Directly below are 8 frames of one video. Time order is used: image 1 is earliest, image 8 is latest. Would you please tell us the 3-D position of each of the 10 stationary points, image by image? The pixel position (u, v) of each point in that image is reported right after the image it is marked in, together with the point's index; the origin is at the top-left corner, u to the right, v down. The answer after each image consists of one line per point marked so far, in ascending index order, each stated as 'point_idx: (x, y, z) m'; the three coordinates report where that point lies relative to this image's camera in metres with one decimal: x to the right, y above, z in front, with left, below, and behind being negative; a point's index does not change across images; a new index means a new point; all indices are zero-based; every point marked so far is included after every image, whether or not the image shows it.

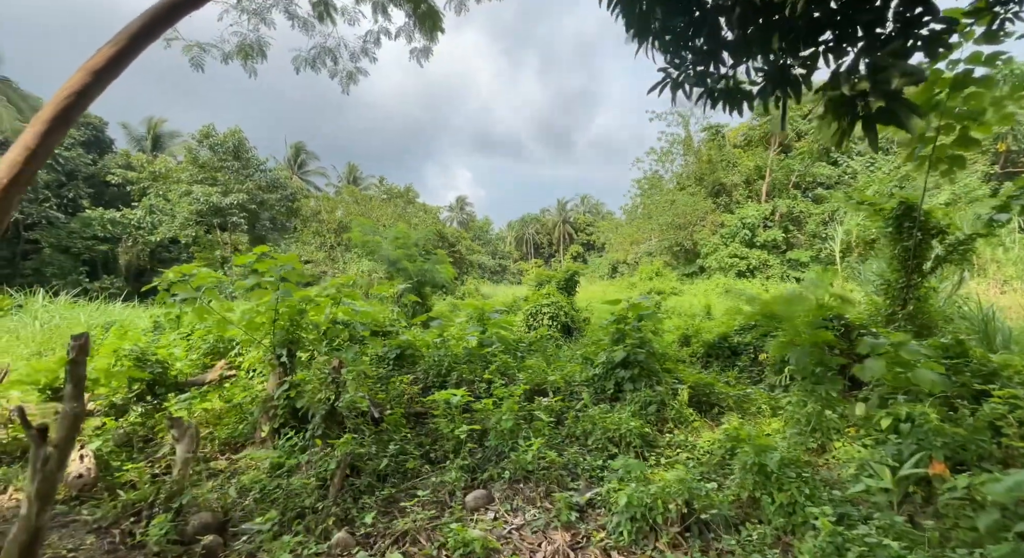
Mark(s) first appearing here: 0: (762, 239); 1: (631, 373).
0: (+8.8, +1.4, +18.4) m
1: (+0.9, -0.7, +3.8) m
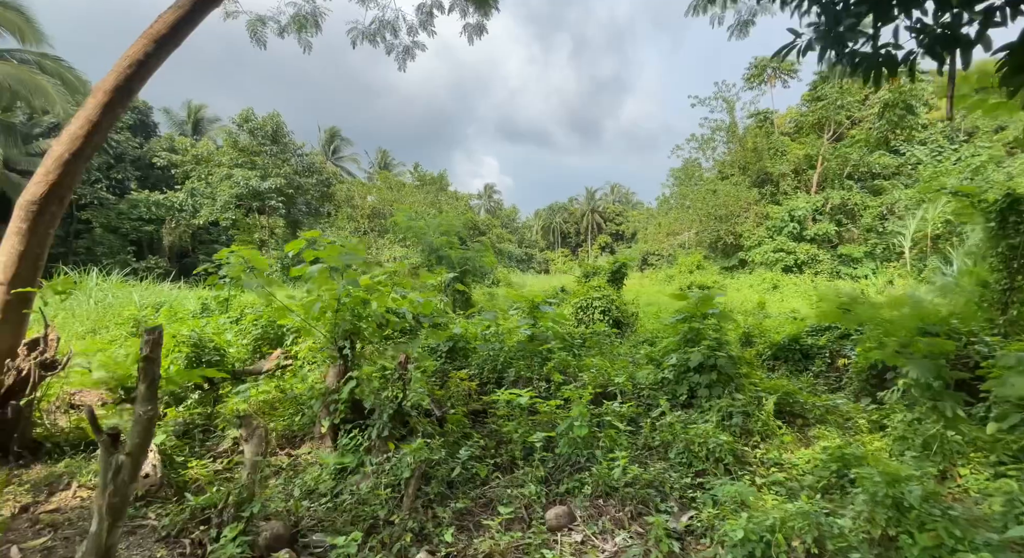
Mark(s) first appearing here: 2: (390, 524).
0: (+10.1, +1.6, +17.6) m
1: (+1.3, -0.7, +3.5) m
2: (-0.5, -1.0, +2.1) m
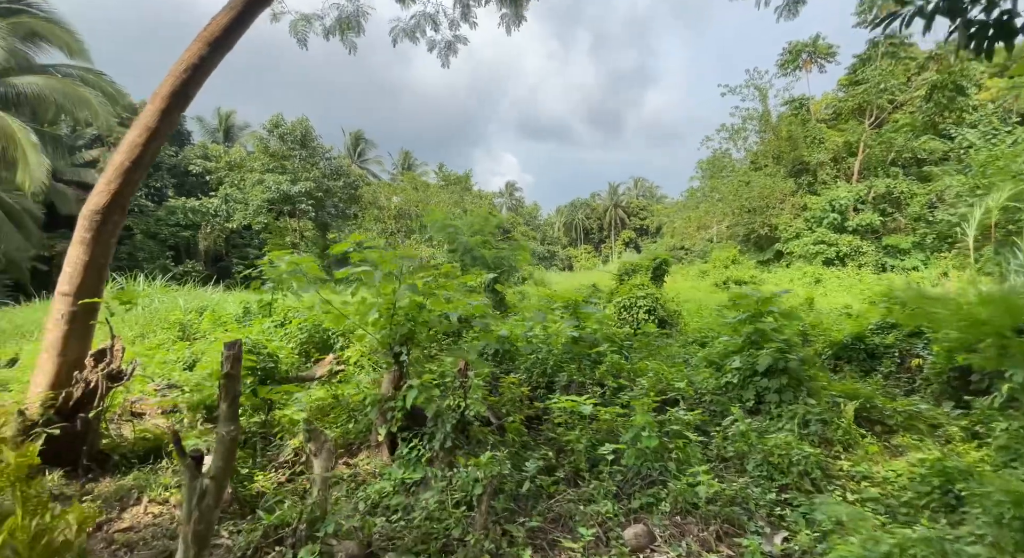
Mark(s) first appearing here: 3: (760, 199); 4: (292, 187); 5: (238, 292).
0: (+11.1, +1.8, +17.0) m
1: (+1.7, -0.7, +3.4) m
2: (-0.2, -1.0, +2.0) m
3: (+9.3, +3.0, +19.8) m
4: (-7.3, +3.0, +17.1) m
5: (-5.7, -0.3, +10.7) m
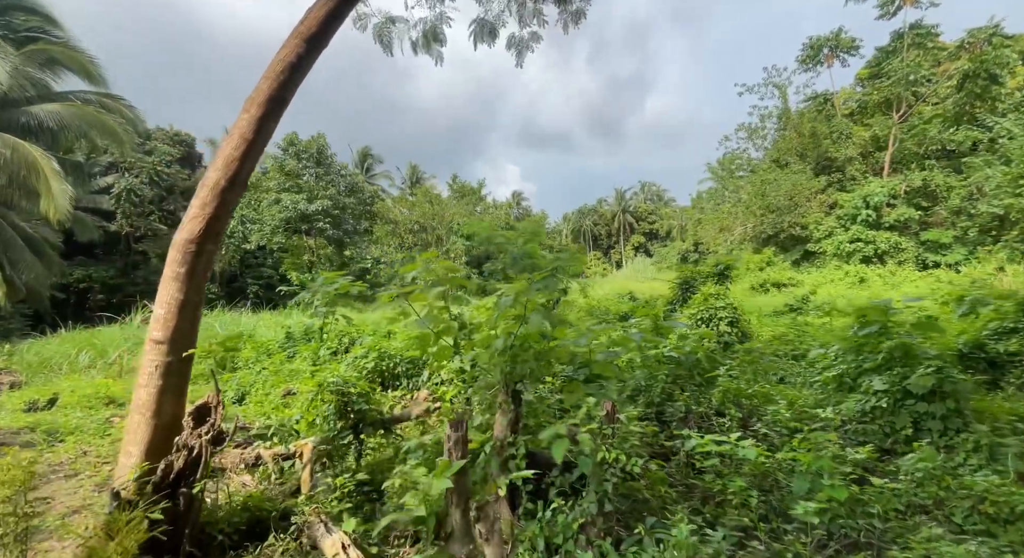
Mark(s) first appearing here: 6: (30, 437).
0: (+11.9, +1.9, +16.4) m
1: (+2.4, -0.7, +2.9) m
2: (+0.5, -1.1, +1.6) m
3: (+10.1, +3.0, +19.3) m
4: (-6.5, +2.4, +16.9) m
5: (-4.9, -0.7, +10.4) m
6: (-3.6, -1.2, +4.0) m
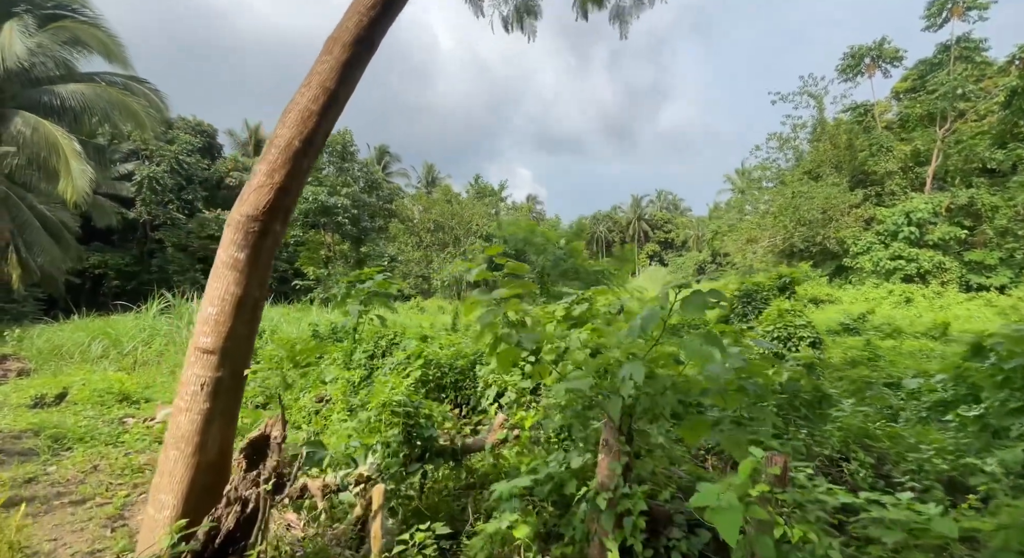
0: (+12.7, +1.3, +15.7) m
1: (+2.8, -0.8, +2.4) m
2: (+0.9, -1.2, +1.1) m
3: (+11.0, +2.4, +18.6) m
4: (-5.7, +2.5, +16.5) m
5: (-4.3, -0.6, +10.0) m
6: (-3.2, -1.1, +3.5) m
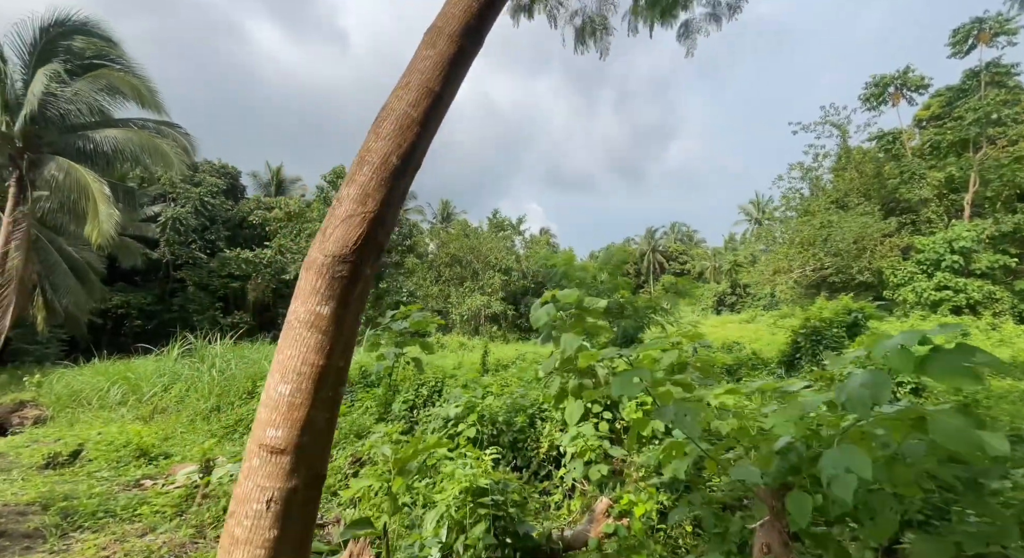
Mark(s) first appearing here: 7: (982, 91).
0: (+13.4, +0.4, +15.0) m
1: (+3.3, -1.0, +1.8) m
2: (+1.3, -1.2, +0.5) m
3: (+11.8, +1.3, +18.0) m
4: (-4.9, +1.3, +16.3) m
5: (-3.7, -1.3, +9.6) m
6: (-2.7, -1.4, +3.1) m
7: (+16.6, +6.6, +18.5) m
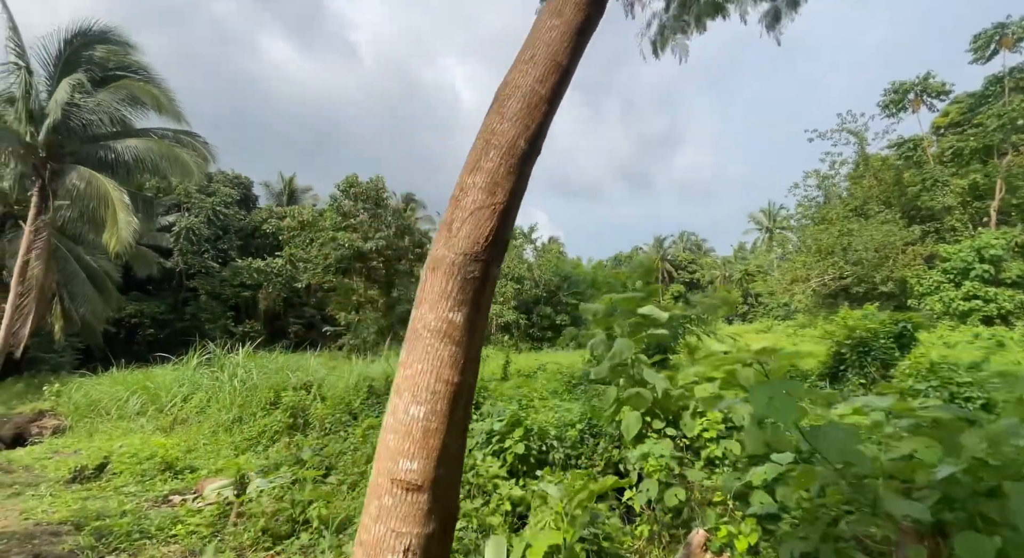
0: (+13.9, +0.2, +14.6) m
1: (+3.6, -1.0, +1.5) m
2: (+1.6, -1.2, +0.3) m
3: (+12.3, +1.0, +17.7) m
4: (-4.4, +1.1, +16.2) m
5: (-3.3, -1.5, +9.4) m
6: (-2.4, -1.4, +2.9) m
7: (+17.1, +6.3, +18.2) m
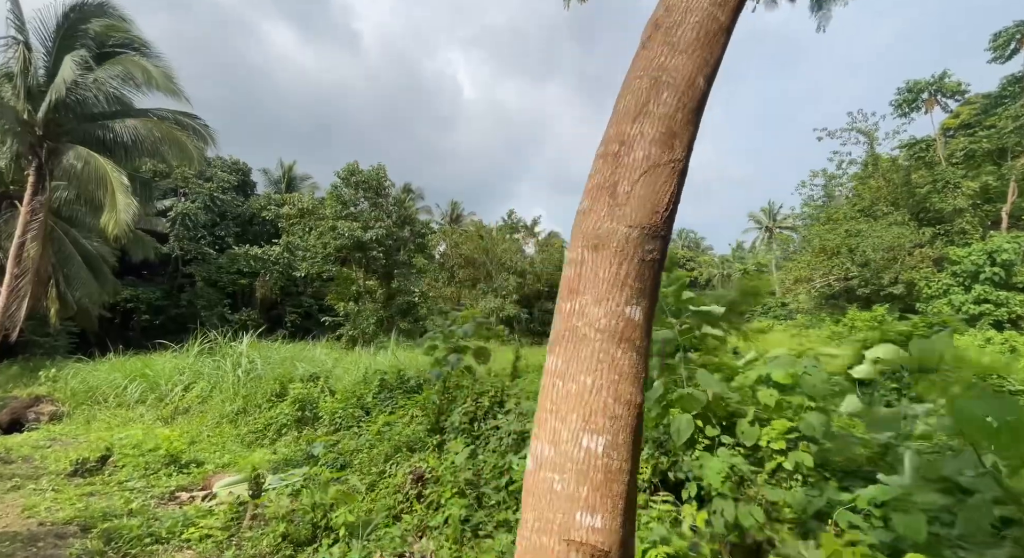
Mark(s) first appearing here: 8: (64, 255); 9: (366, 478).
0: (+14.1, 0.0, +14.5) m
1: (+3.8, -1.0, +1.3) m
2: (+1.8, -1.2, +0.1) m
3: (+12.5, +0.9, +17.5) m
4: (-4.2, +1.4, +16.0) m
5: (-3.1, -1.3, +9.2) m
6: (-2.2, -1.3, +2.7) m
7: (+17.4, +6.2, +18.0) m
8: (-10.1, +0.5, +11.8) m
9: (-1.0, -1.4, +3.7) m
